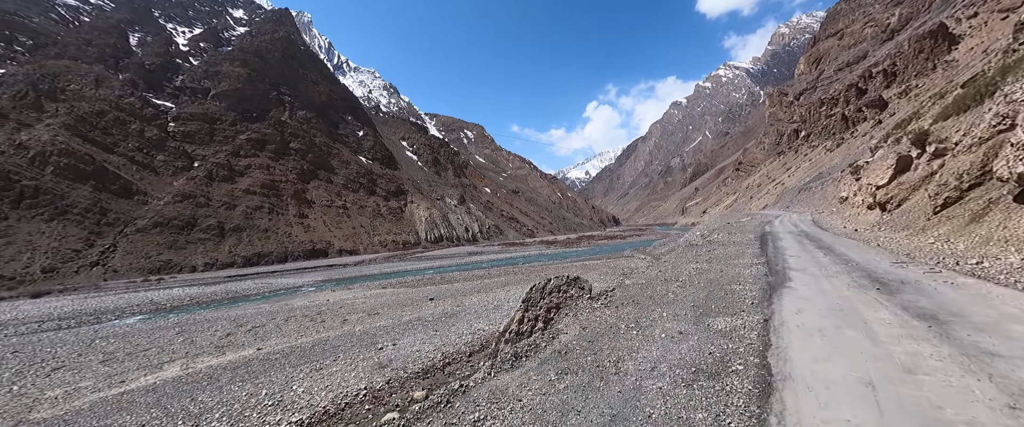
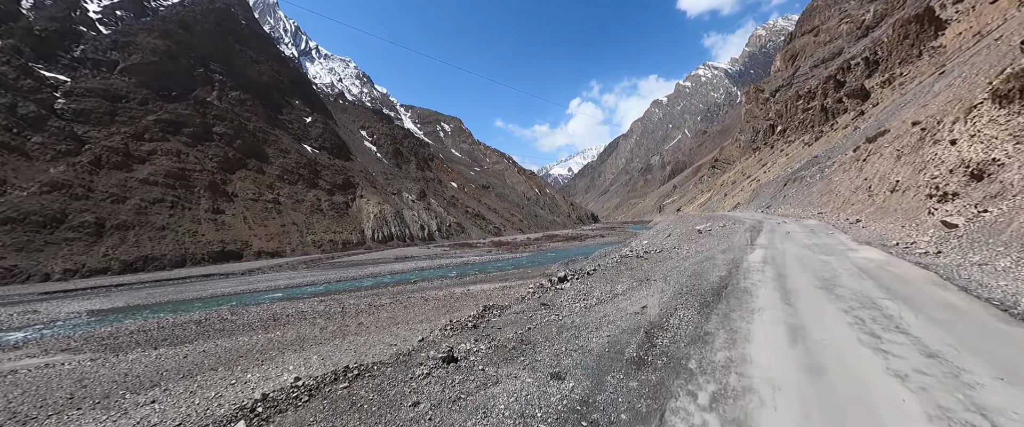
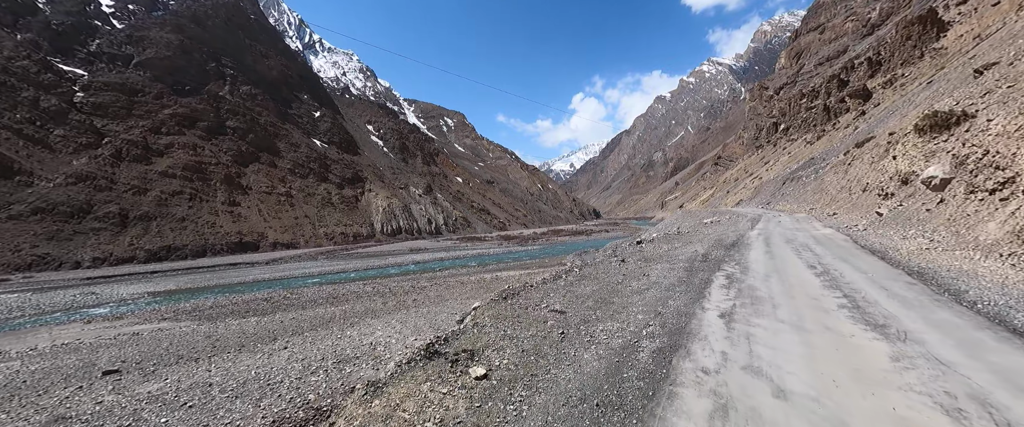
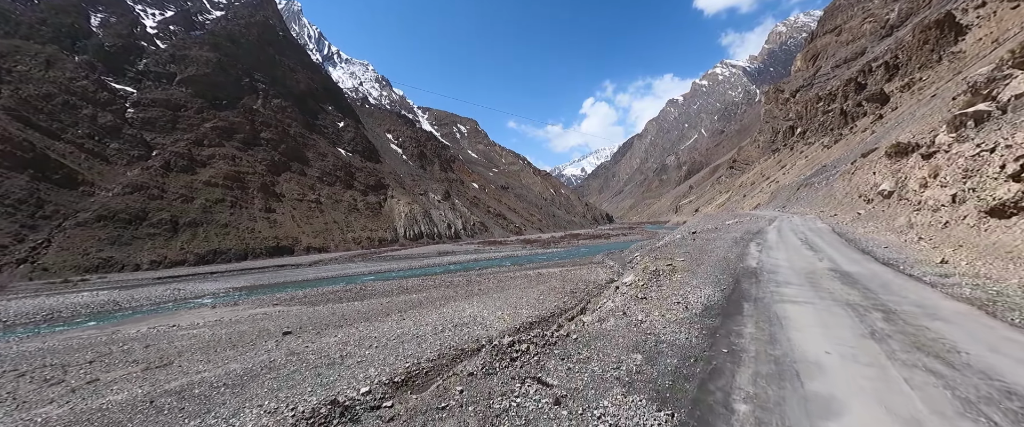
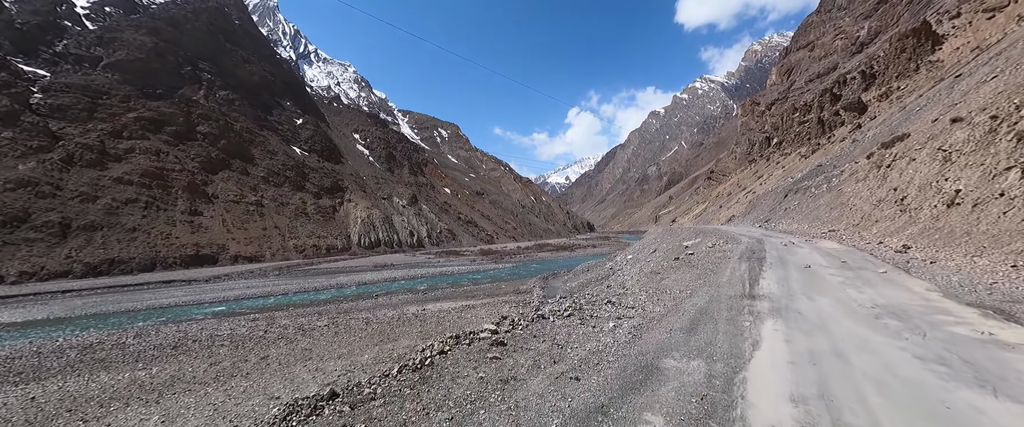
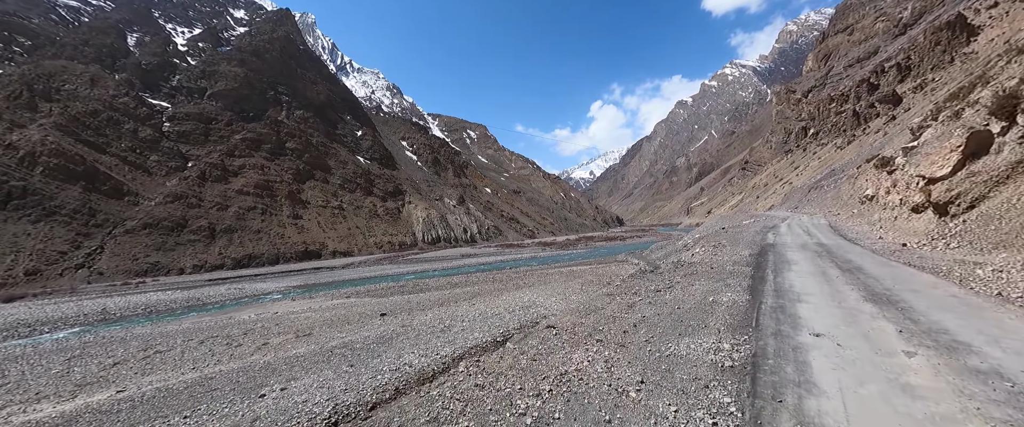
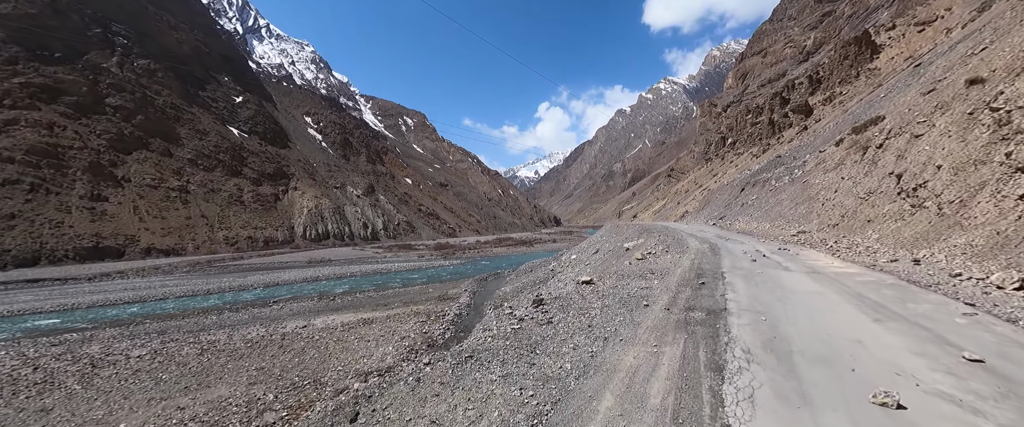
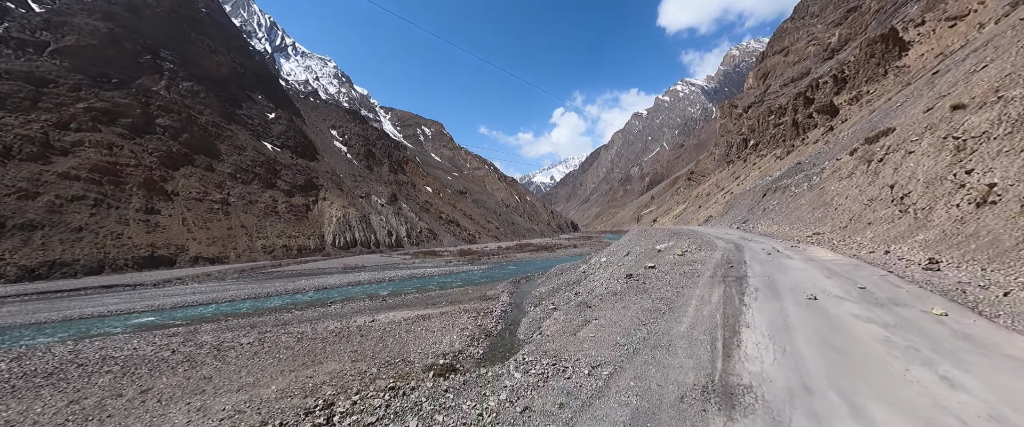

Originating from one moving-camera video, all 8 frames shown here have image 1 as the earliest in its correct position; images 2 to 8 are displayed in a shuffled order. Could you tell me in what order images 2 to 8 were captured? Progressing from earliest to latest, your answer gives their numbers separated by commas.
6, 4, 3, 2, 5, 8, 7
